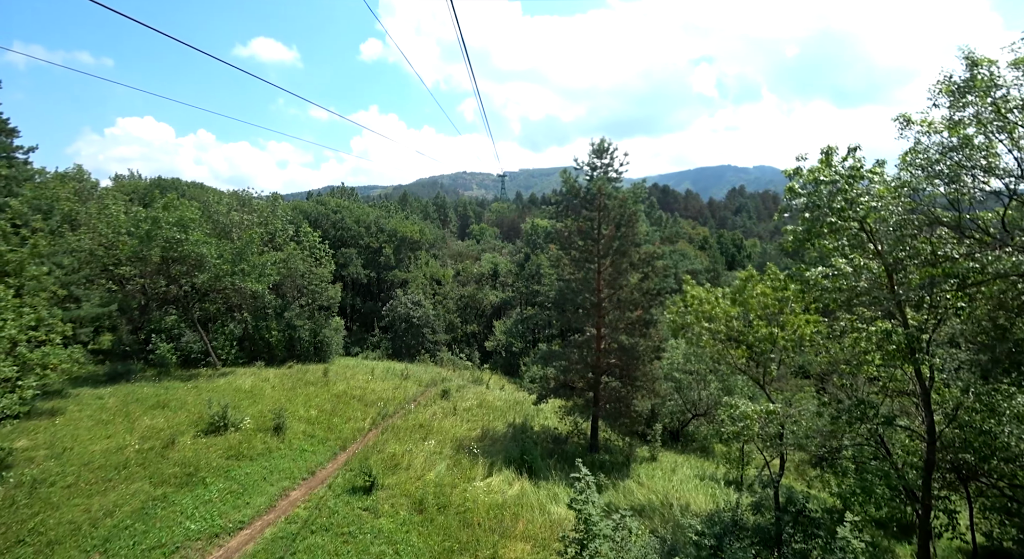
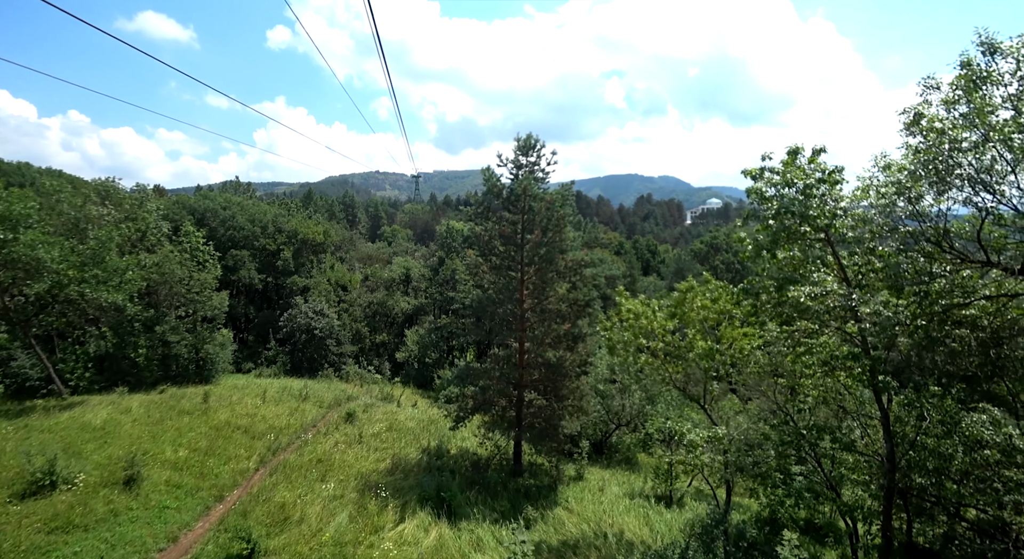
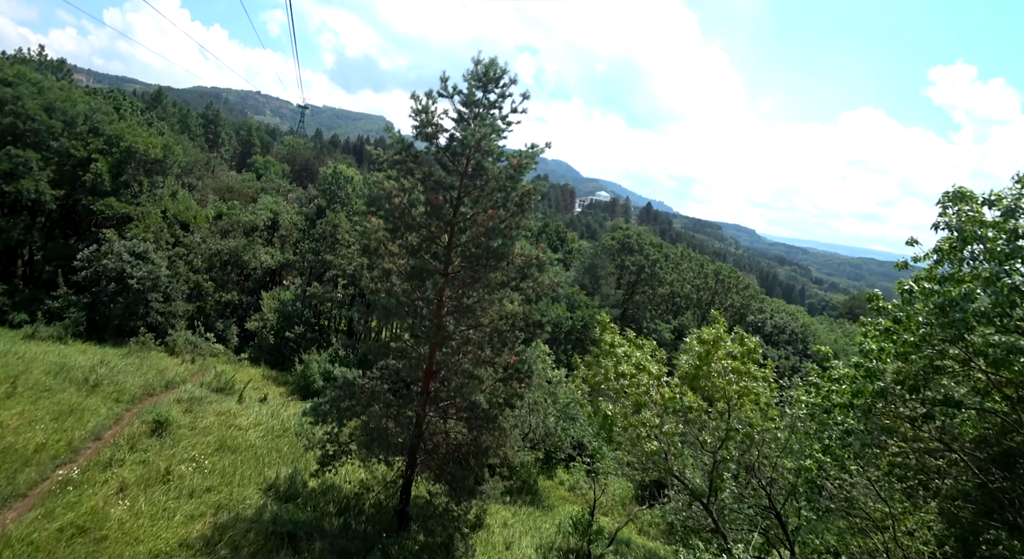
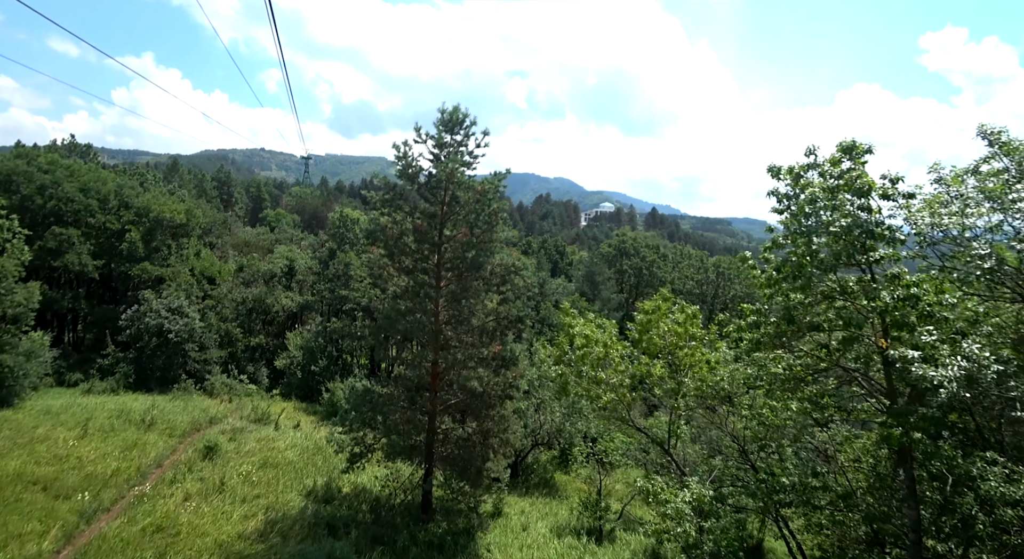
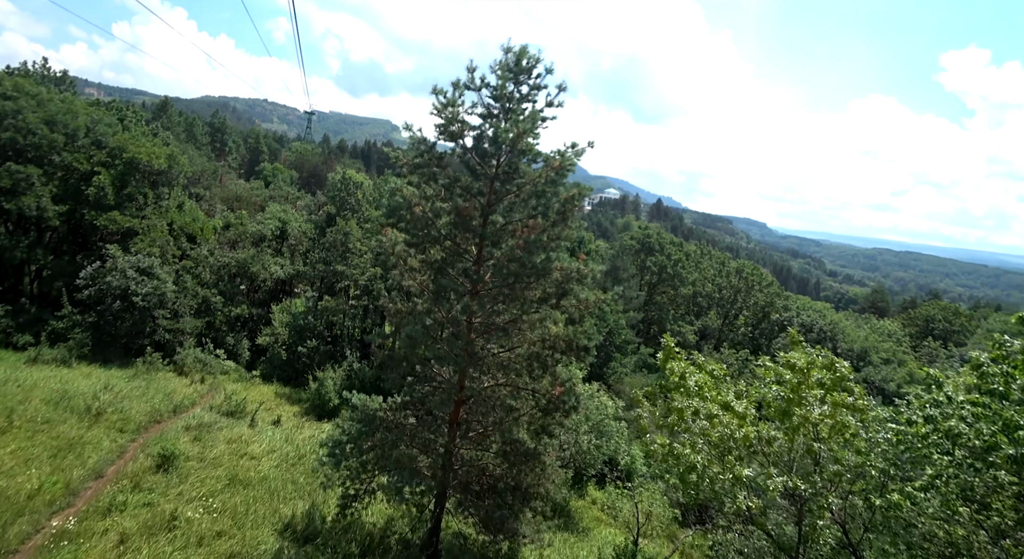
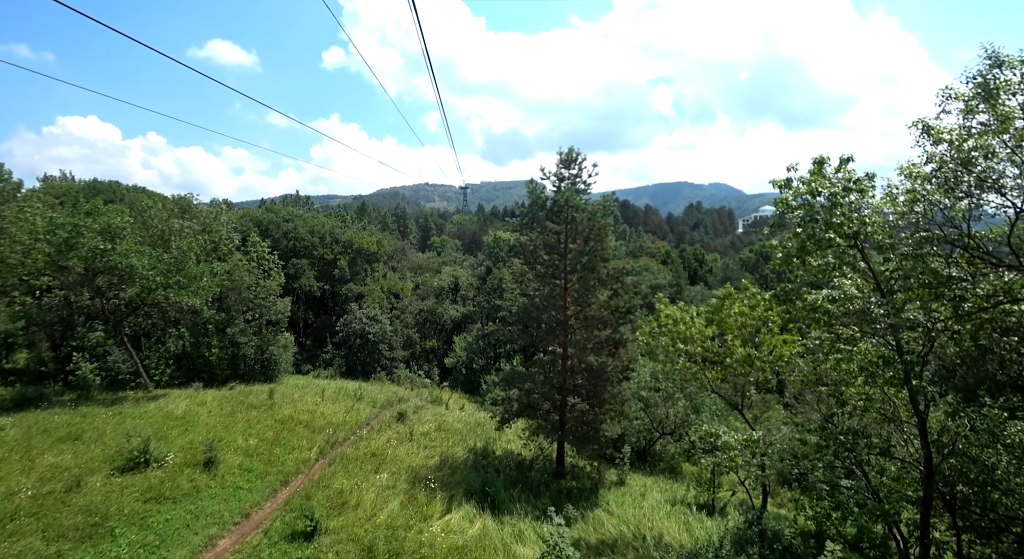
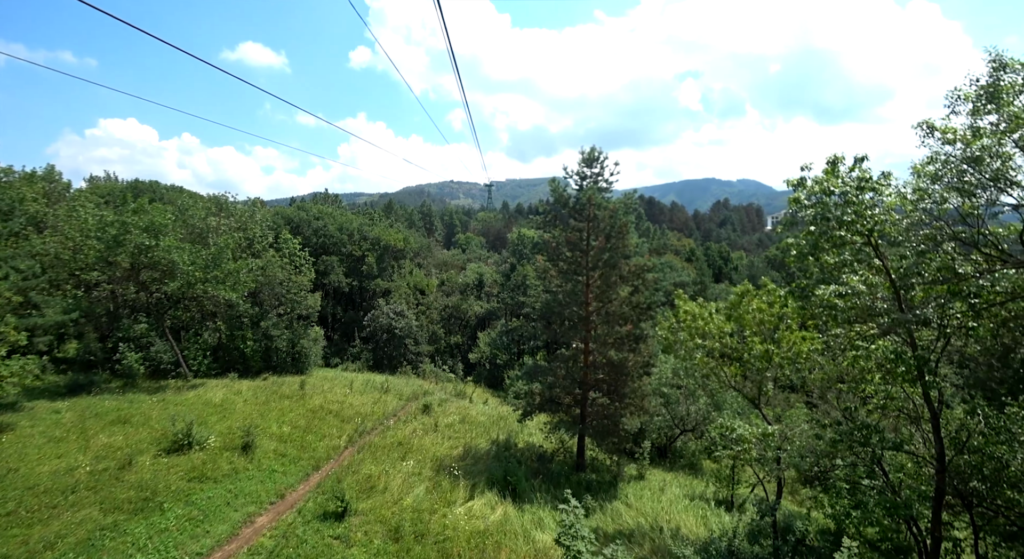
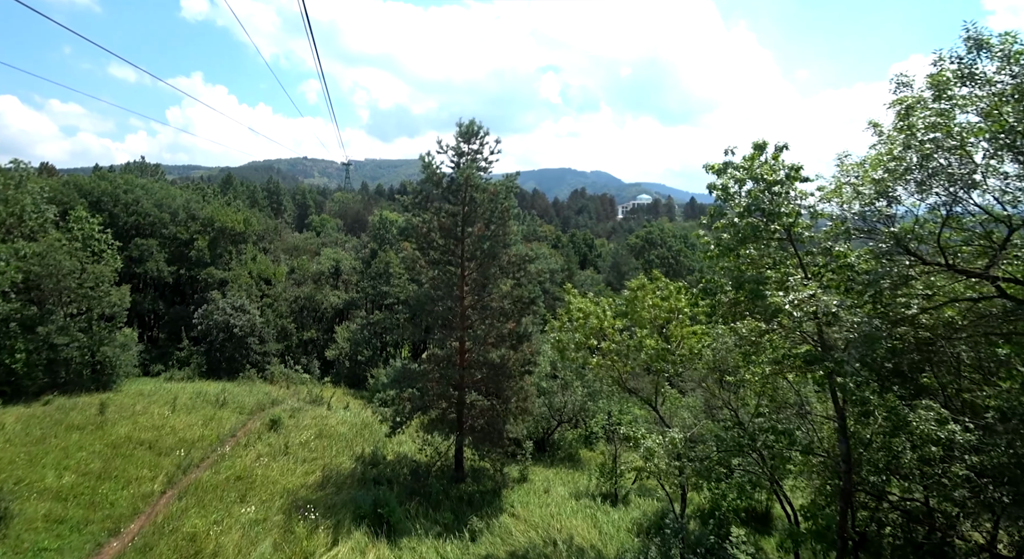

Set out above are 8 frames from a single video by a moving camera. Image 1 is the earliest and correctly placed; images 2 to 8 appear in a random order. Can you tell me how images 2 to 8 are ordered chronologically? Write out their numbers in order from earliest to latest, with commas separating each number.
7, 6, 2, 8, 4, 3, 5
